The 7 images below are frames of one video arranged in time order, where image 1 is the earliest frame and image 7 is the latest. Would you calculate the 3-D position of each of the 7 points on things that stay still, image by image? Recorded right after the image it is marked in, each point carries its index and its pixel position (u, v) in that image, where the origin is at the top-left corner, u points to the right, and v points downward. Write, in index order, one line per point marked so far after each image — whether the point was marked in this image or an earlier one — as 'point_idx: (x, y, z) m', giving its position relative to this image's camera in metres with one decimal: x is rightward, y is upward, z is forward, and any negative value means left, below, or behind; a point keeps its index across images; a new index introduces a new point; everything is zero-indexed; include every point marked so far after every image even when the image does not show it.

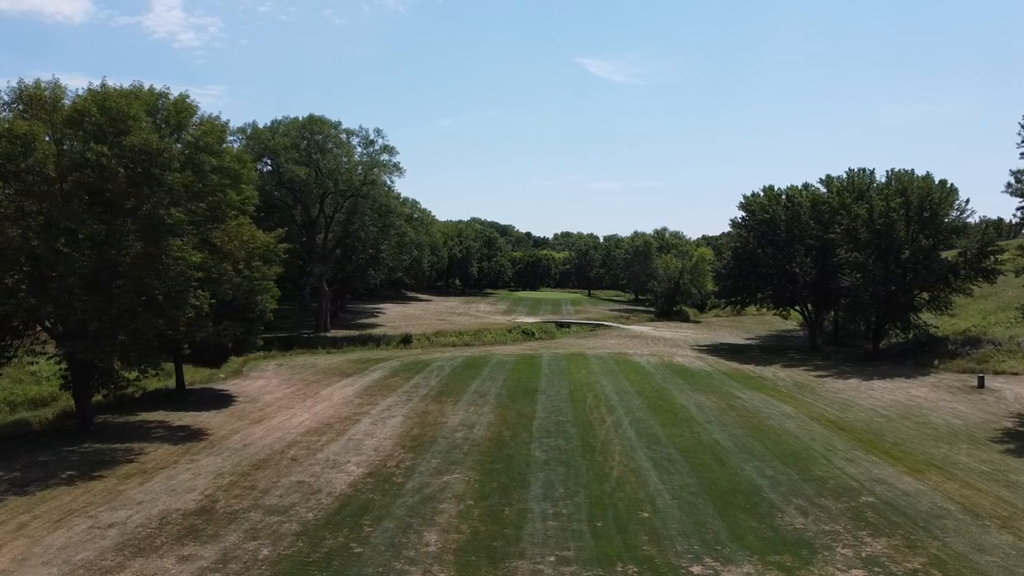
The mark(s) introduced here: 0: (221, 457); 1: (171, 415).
0: (-5.5, -3.2, +15.7) m
1: (-7.9, -3.0, +19.2) m
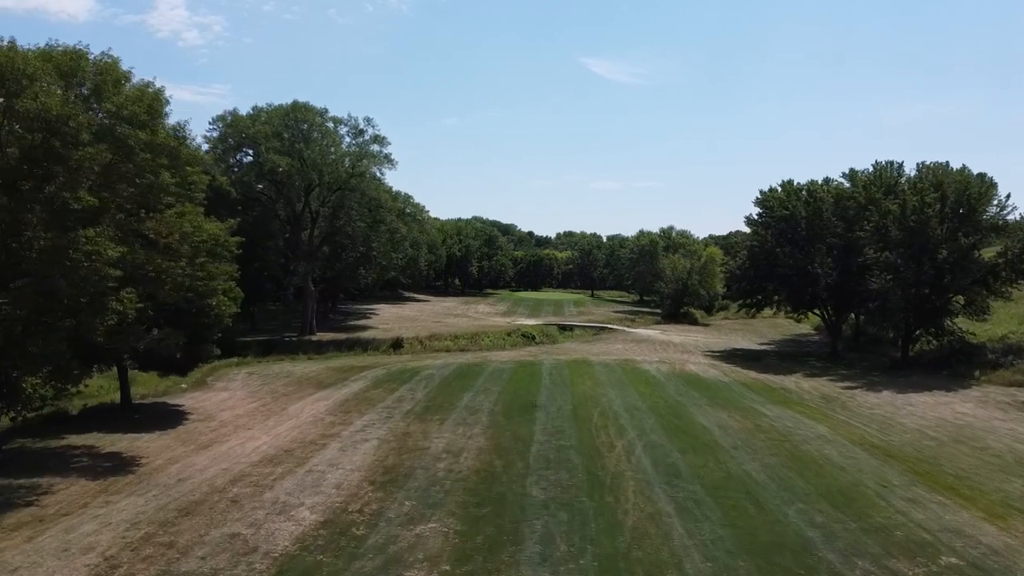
0: (-5.7, -3.3, +12.8) m
1: (-8.0, -3.0, +16.2) m
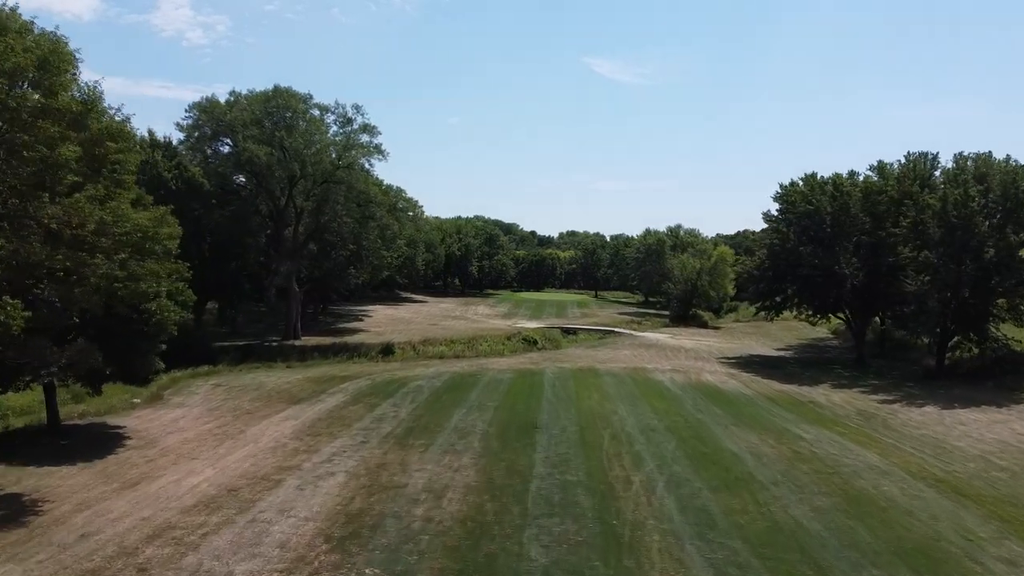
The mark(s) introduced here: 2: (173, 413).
0: (-5.8, -3.3, +9.8) m
1: (-8.1, -3.0, +13.3) m
2: (-8.1, -3.0, +19.8) m
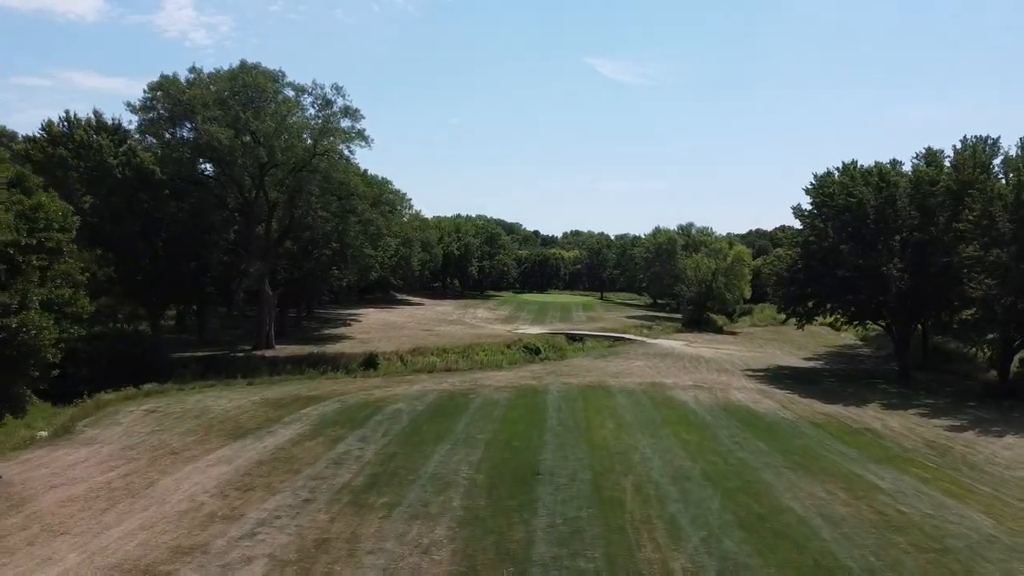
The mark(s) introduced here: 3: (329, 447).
0: (-5.9, -3.4, +5.6) m
1: (-8.3, -3.1, +9.1) m
2: (-8.2, -3.1, +15.6) m
3: (-3.7, -3.2, +16.9) m
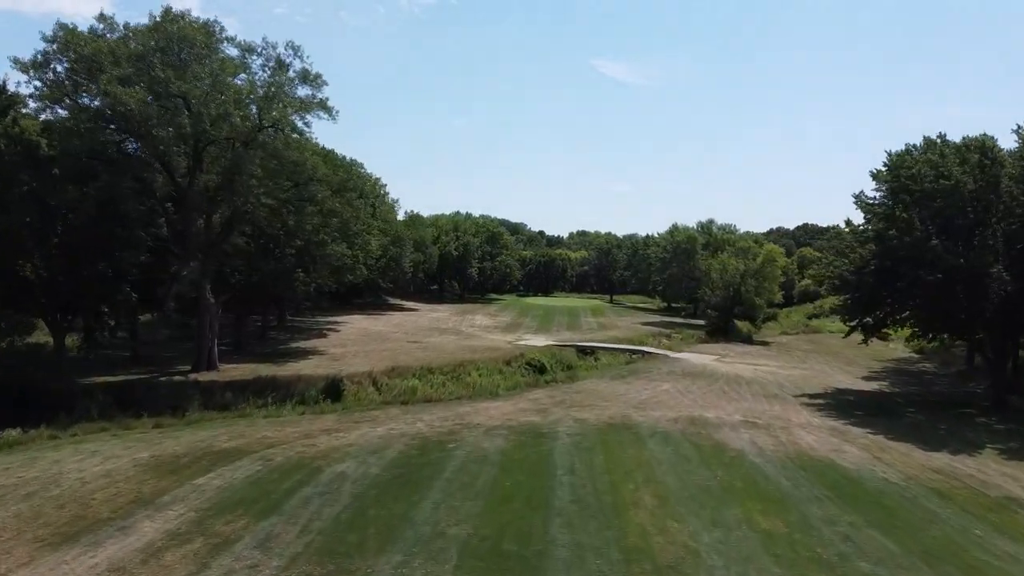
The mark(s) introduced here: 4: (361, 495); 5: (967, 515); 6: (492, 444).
0: (-6.1, -3.6, -0.9) m
1: (-8.5, -3.3, +2.6) m
2: (-8.4, -3.3, +9.1) m
3: (-3.9, -3.4, +10.4) m
4: (-2.5, -3.4, +13.9) m
5: (+7.7, -3.9, +14.2) m
6: (-0.4, -3.4, +18.2) m
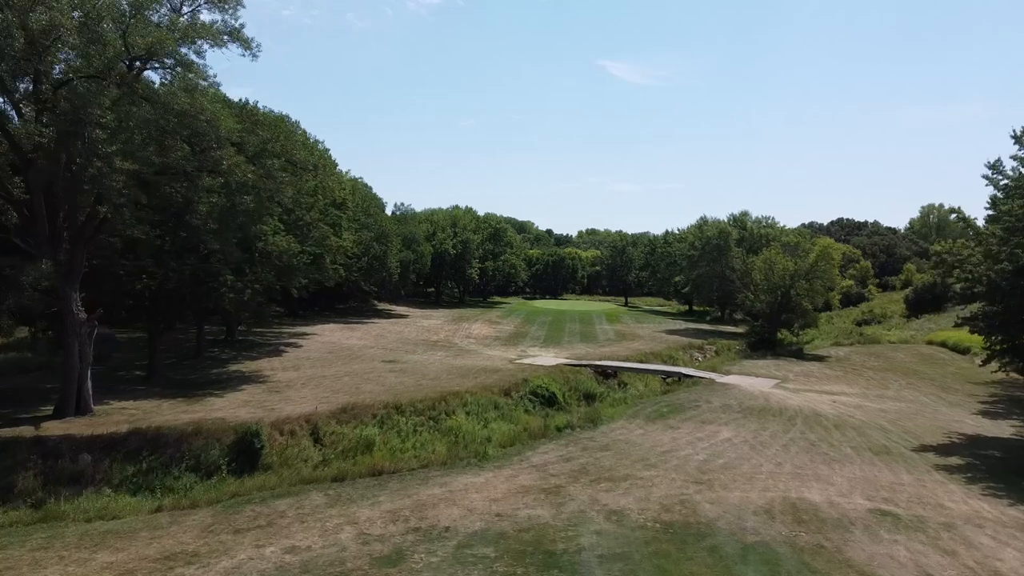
0: (-6.5, -3.8, -9.2) m
1: (-8.8, -3.6, -5.6) m
2: (-8.6, -3.6, +0.9) m
3: (-4.1, -3.6, +2.0) m
4: (-2.7, -3.6, +5.5) m
5: (+7.5, -4.0, +5.8) m
6: (-0.6, -3.6, +9.9) m
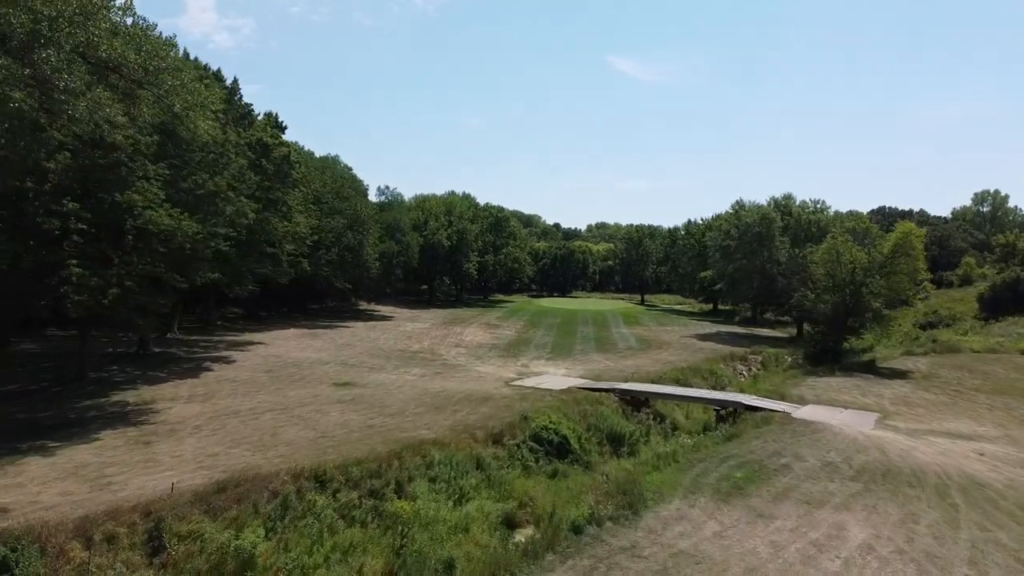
0: (-7.0, -4.0, -17.5) m
1: (-9.2, -3.7, -14.0) m
2: (-9.0, -3.6, -7.5) m
3: (-4.5, -3.7, -6.3) m
4: (-3.1, -3.7, -2.8) m
5: (+7.2, -4.1, -2.7) m
6: (-0.9, -3.7, +1.5) m
